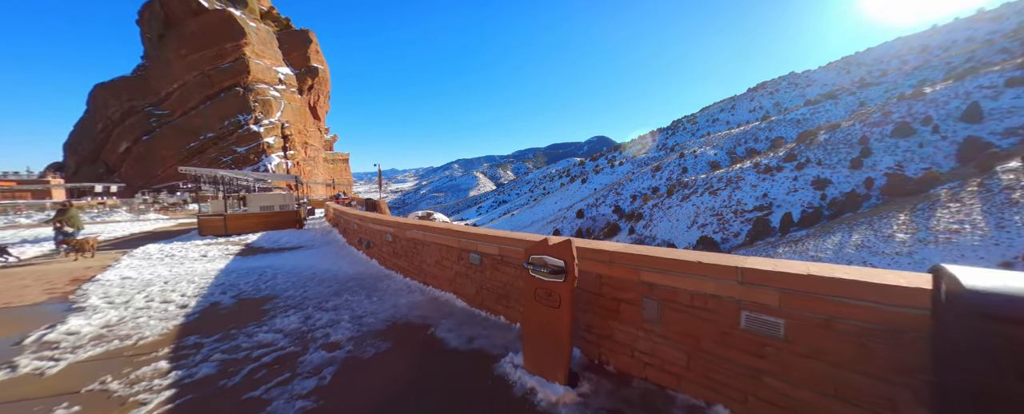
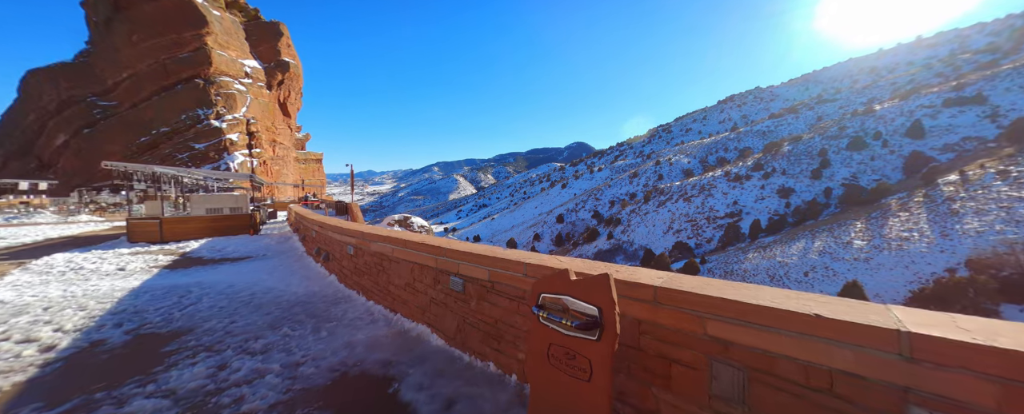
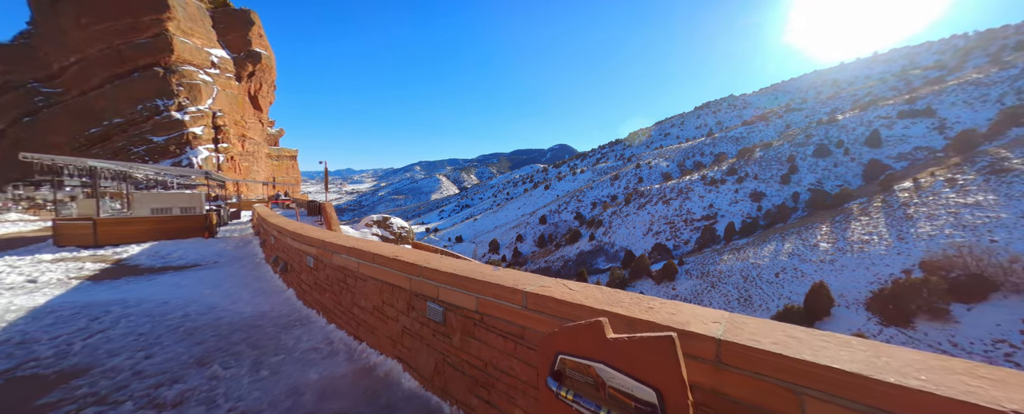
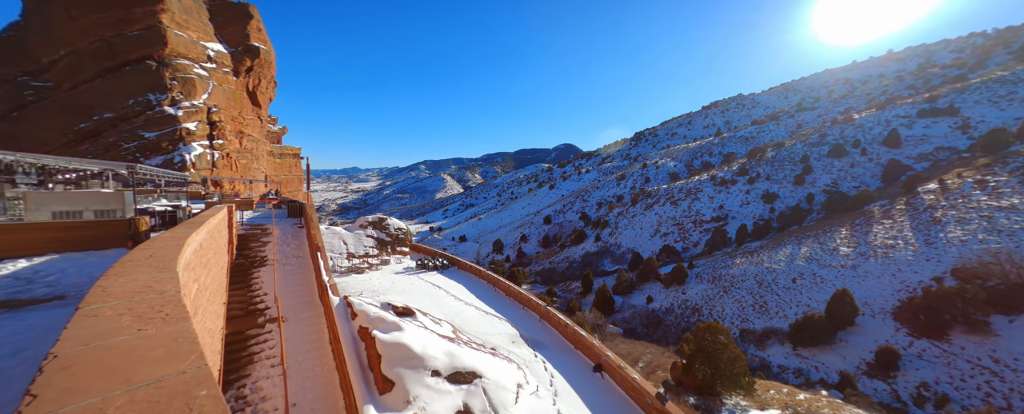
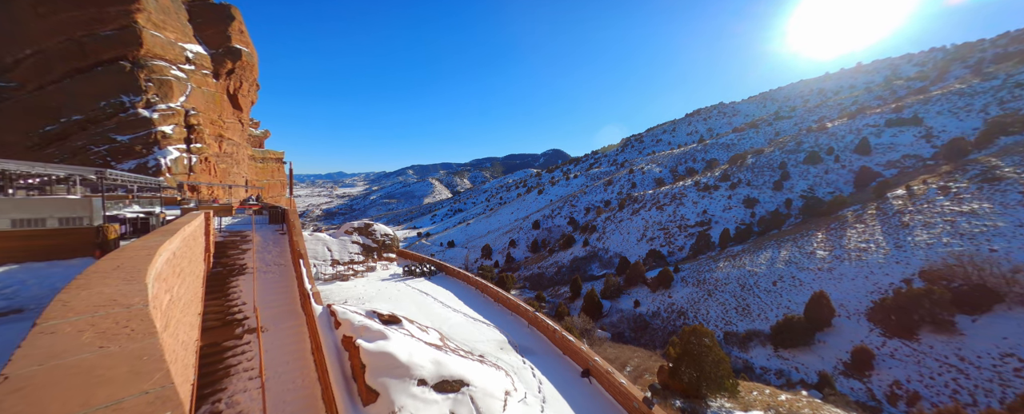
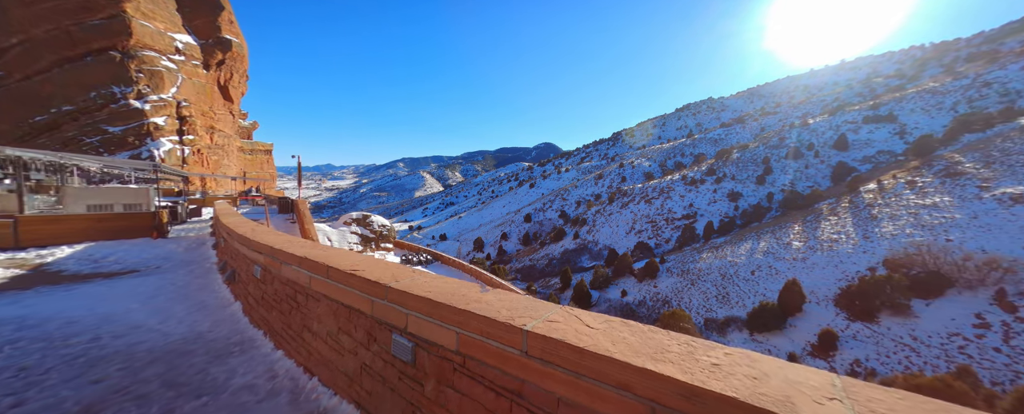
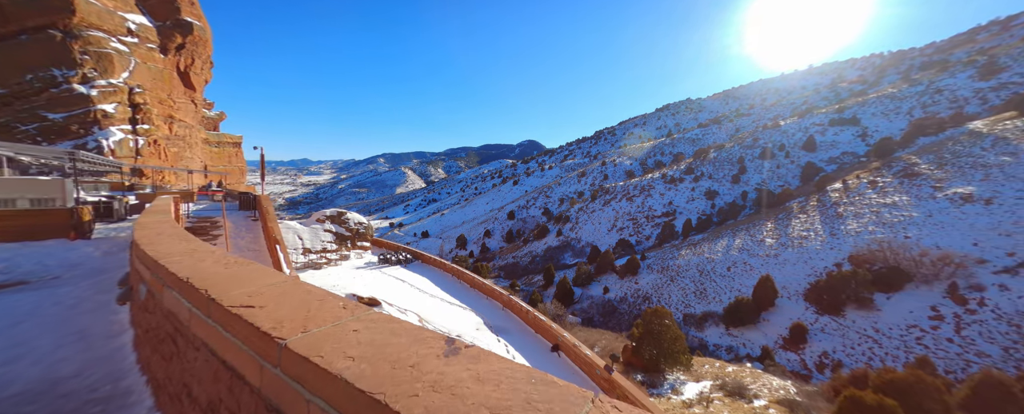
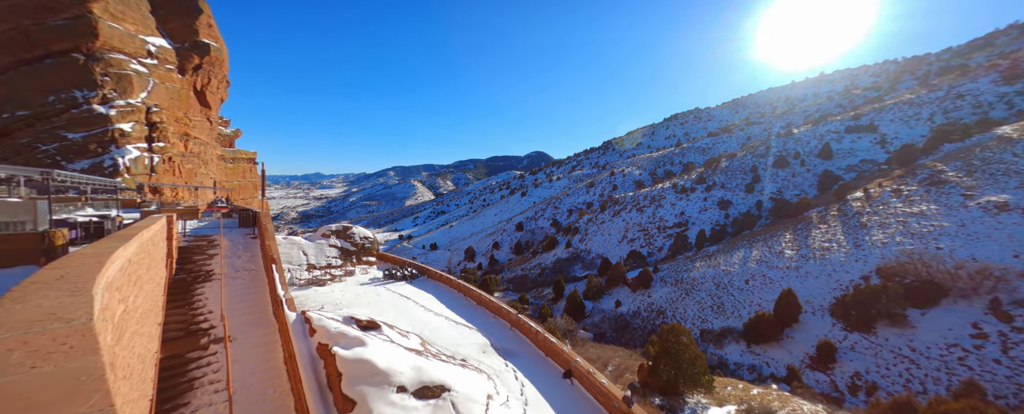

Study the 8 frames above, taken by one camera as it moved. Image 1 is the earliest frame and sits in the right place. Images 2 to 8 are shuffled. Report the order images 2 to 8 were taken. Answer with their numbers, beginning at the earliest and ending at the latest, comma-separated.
2, 3, 6, 7, 8, 5, 4
